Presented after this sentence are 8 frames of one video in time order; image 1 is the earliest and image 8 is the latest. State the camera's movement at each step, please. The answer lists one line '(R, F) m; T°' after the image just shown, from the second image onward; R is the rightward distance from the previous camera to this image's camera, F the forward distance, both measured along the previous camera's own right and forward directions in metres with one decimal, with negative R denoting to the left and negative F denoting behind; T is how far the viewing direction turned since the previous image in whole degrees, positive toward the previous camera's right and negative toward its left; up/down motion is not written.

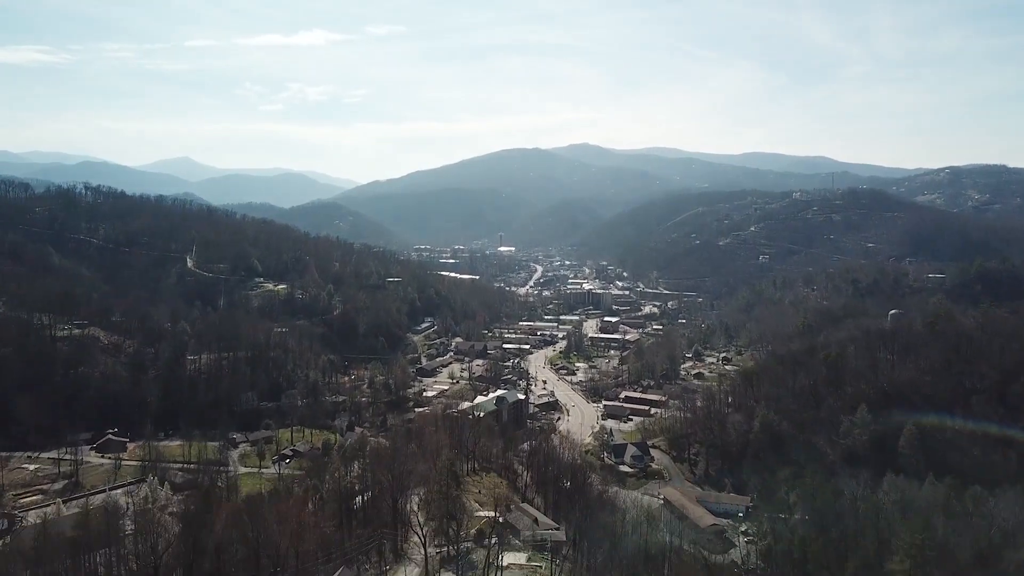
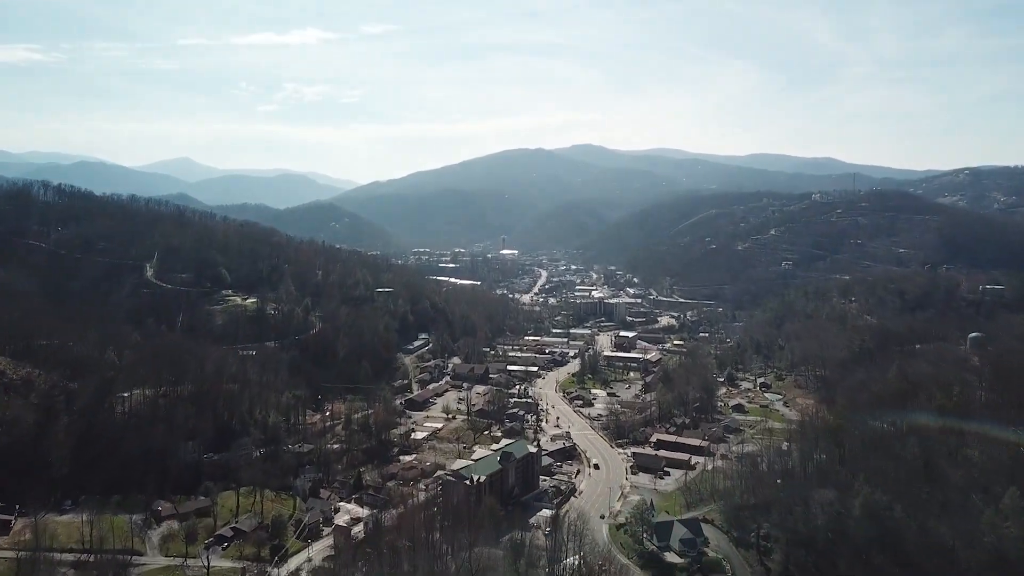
(-0.1, +2.9) m; 0°
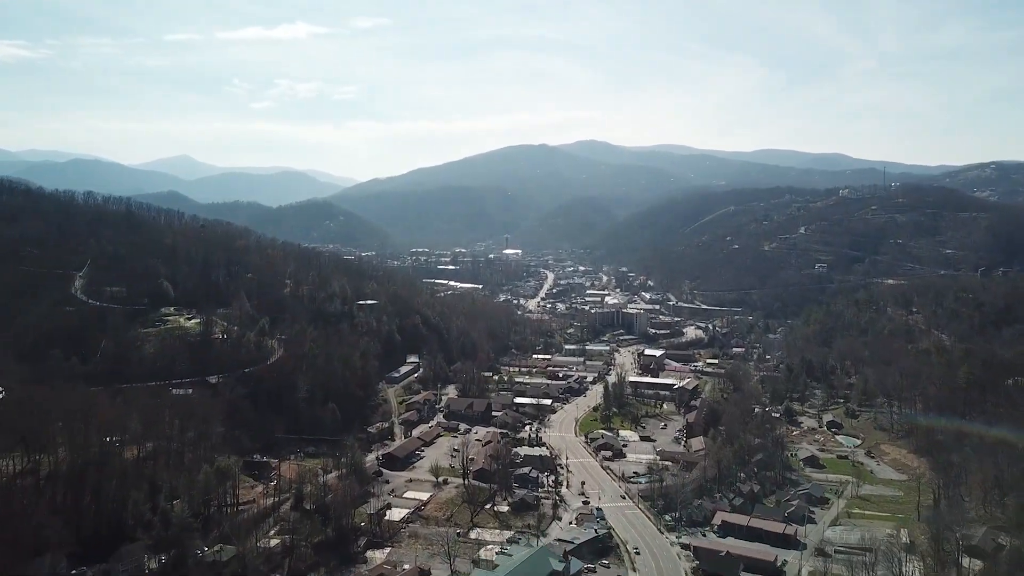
(-0.1, +3.6) m; 0°
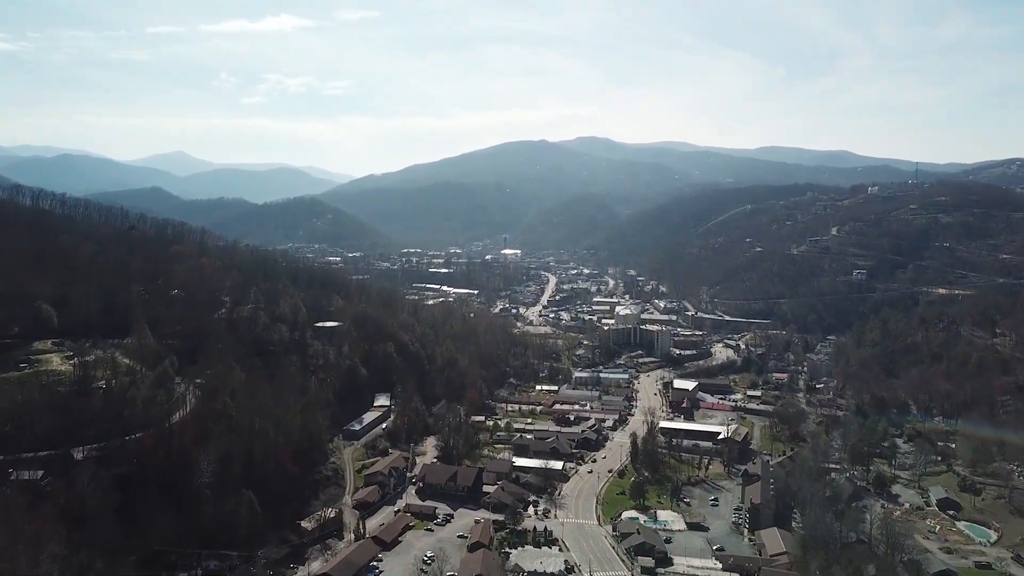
(0.0, +4.0) m; 0°
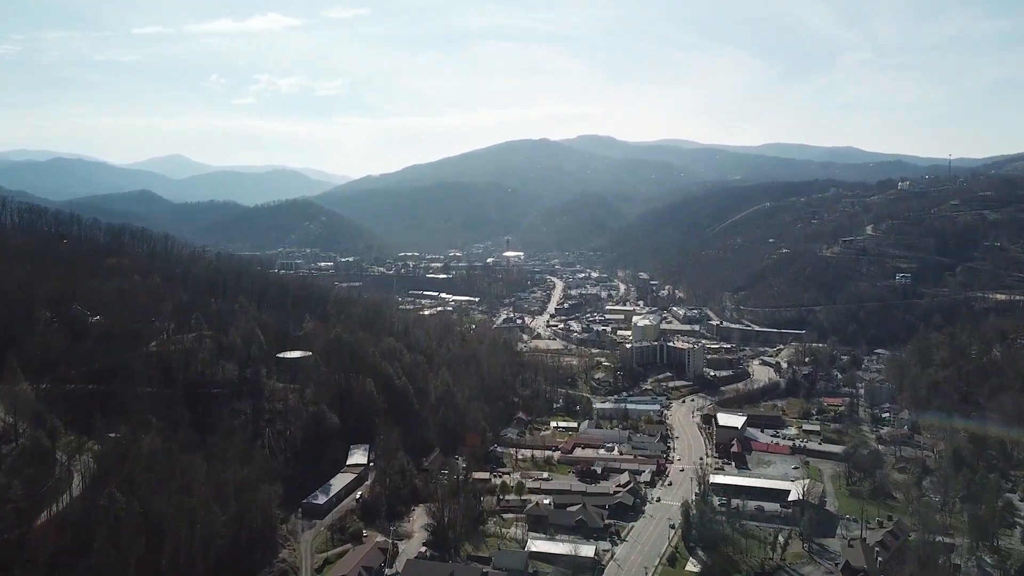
(-0.1, +3.0) m; 0°
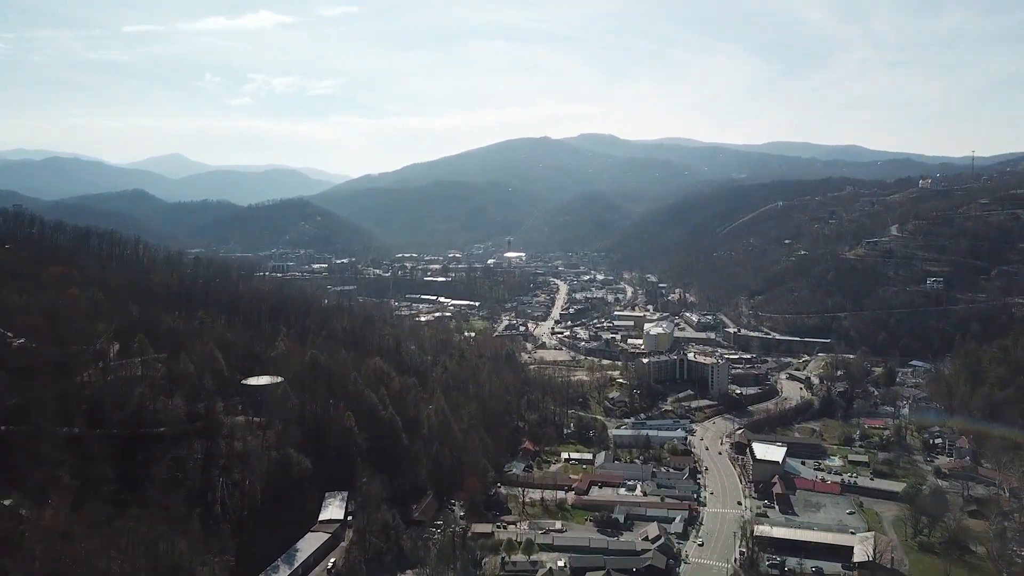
(-0.1, +1.9) m; 0°
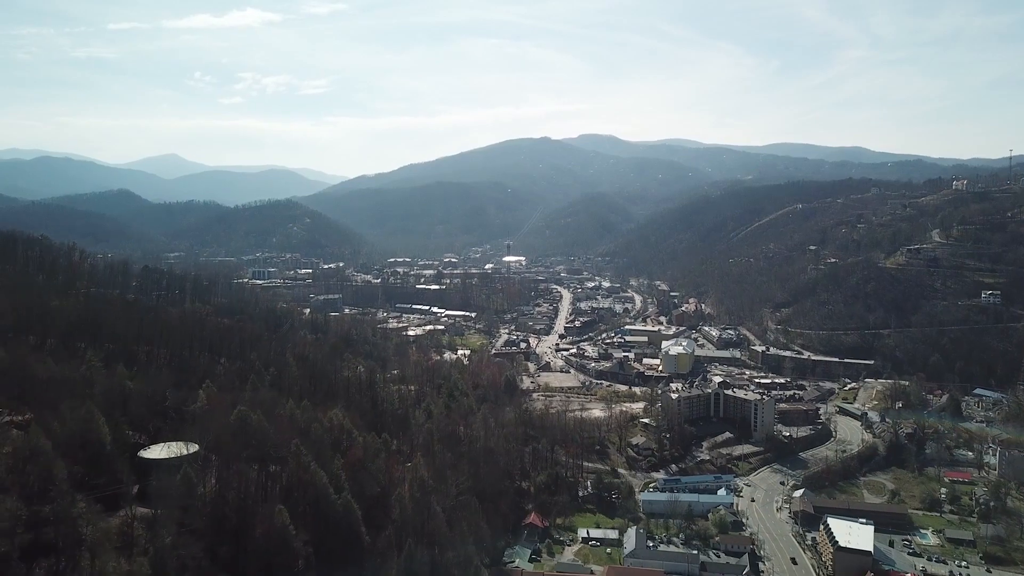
(-0.1, +3.0) m; 0°
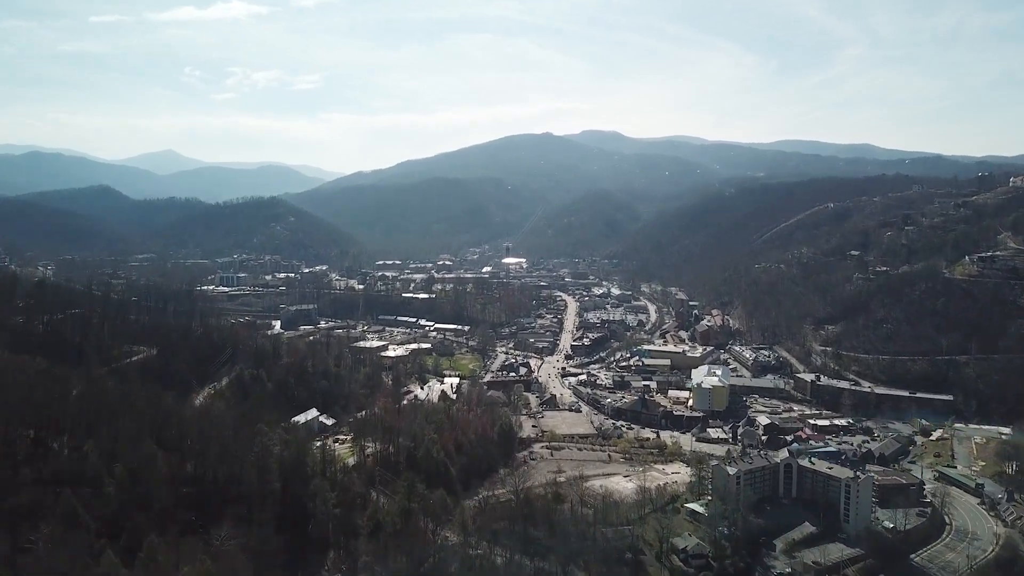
(+0.1, +4.0) m; 0°
